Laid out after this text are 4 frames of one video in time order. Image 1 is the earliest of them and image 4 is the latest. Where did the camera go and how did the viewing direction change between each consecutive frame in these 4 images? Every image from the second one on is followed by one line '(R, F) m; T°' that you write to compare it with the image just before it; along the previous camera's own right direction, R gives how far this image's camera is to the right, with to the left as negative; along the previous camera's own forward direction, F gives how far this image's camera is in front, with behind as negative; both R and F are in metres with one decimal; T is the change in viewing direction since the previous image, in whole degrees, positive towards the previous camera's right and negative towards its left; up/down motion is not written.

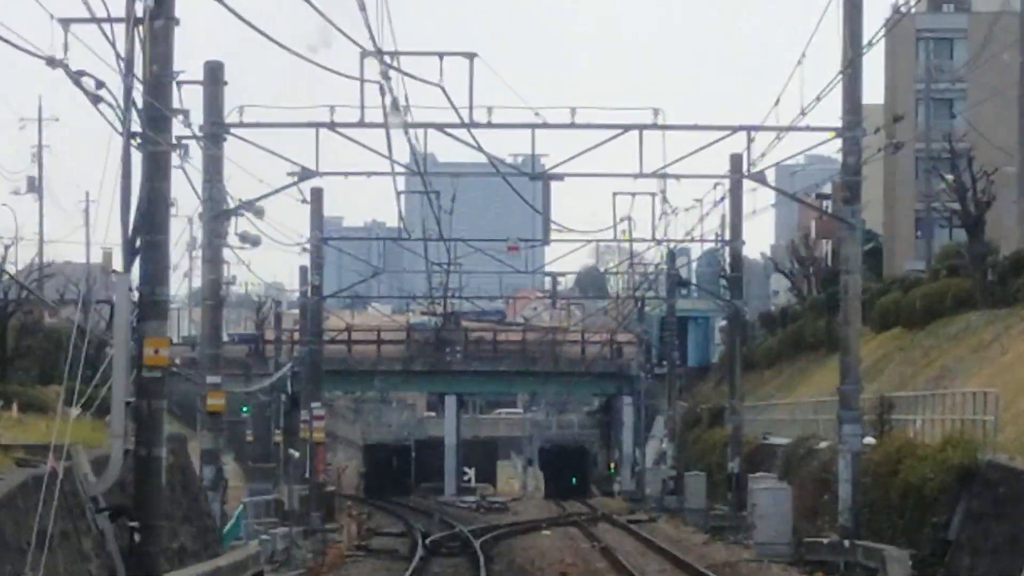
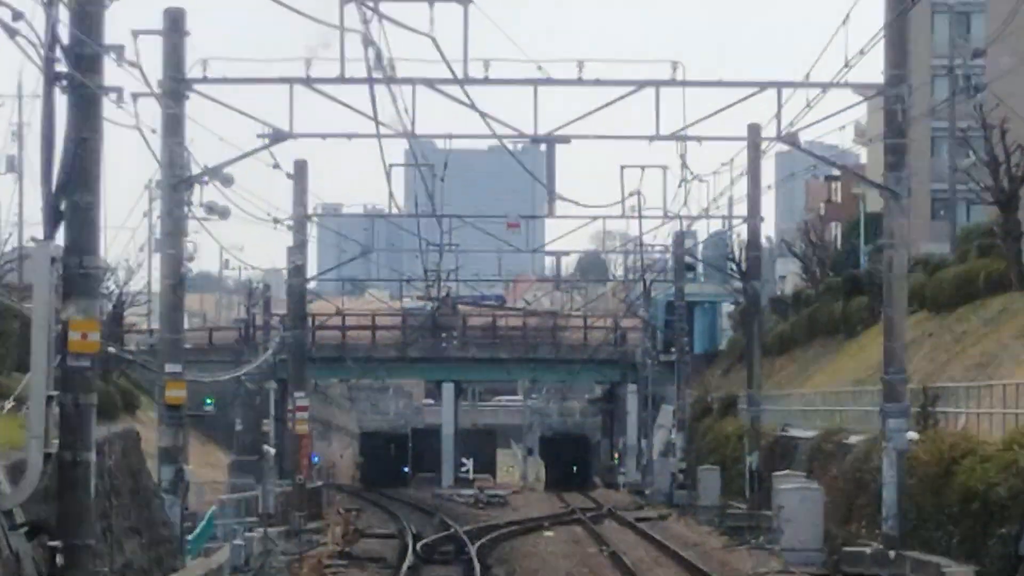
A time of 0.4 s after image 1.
(0.0, +2.4) m; 0°
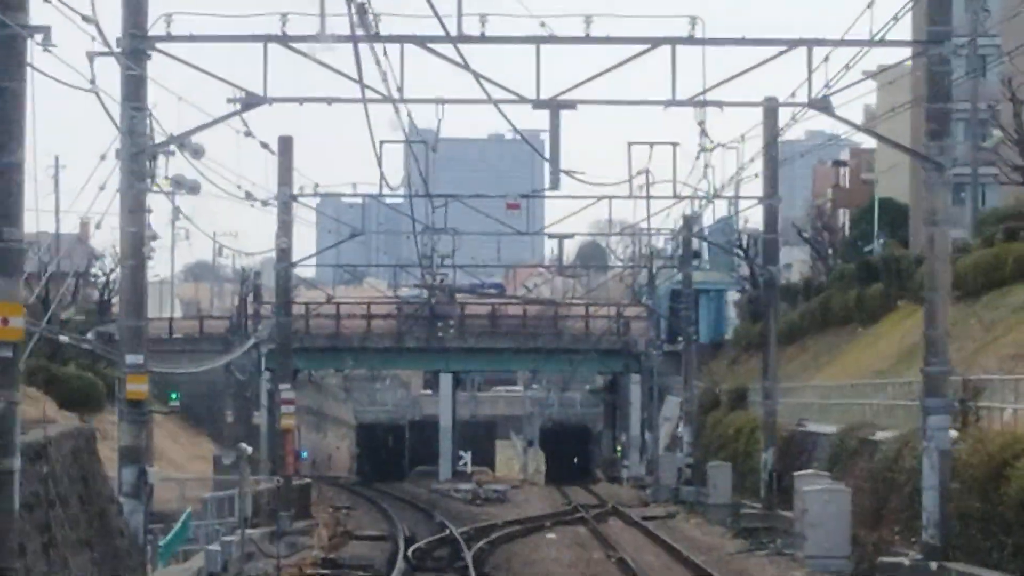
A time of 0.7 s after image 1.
(0.0, +1.8) m; 0°
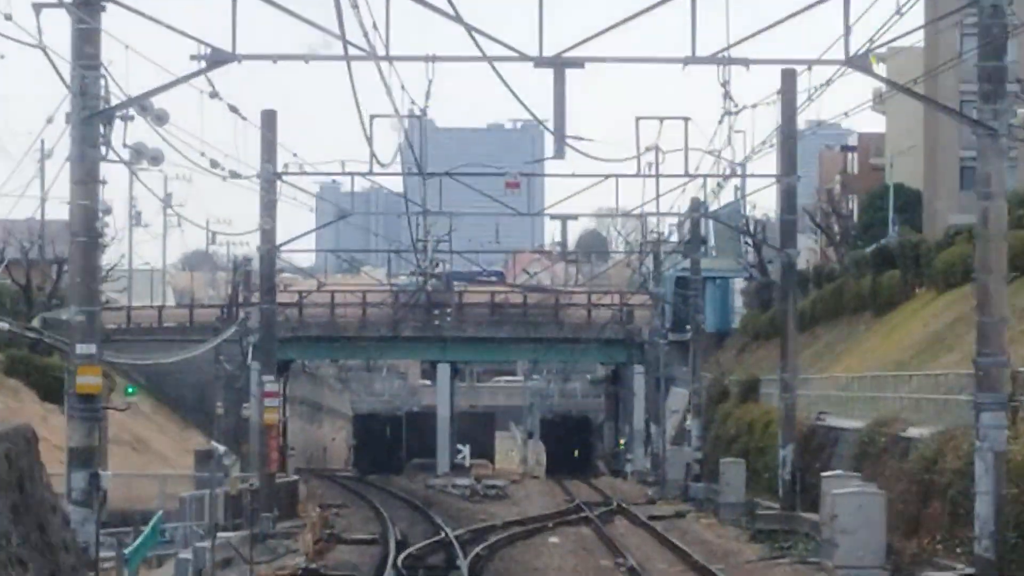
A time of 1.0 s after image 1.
(0.0, +1.8) m; 0°
